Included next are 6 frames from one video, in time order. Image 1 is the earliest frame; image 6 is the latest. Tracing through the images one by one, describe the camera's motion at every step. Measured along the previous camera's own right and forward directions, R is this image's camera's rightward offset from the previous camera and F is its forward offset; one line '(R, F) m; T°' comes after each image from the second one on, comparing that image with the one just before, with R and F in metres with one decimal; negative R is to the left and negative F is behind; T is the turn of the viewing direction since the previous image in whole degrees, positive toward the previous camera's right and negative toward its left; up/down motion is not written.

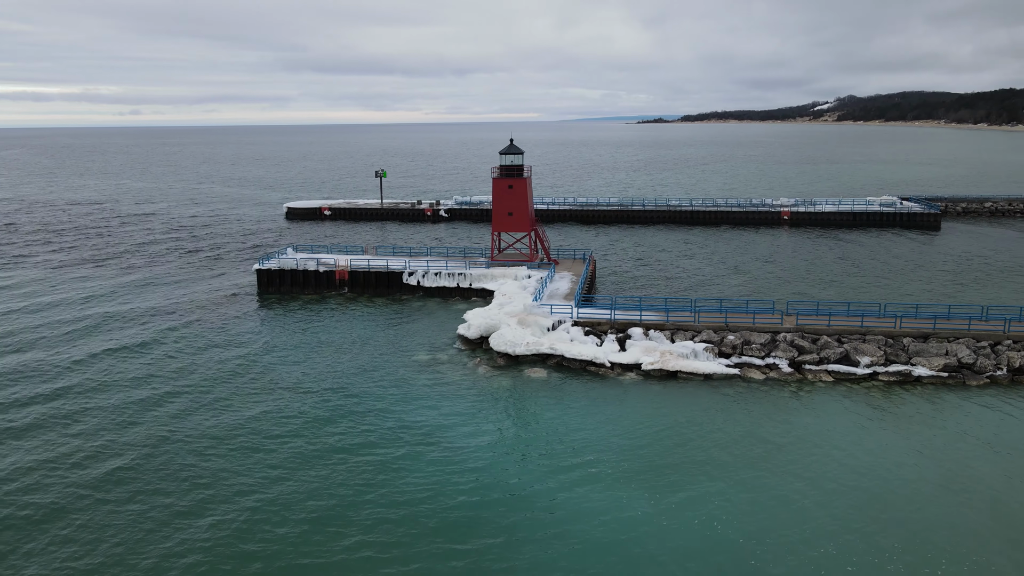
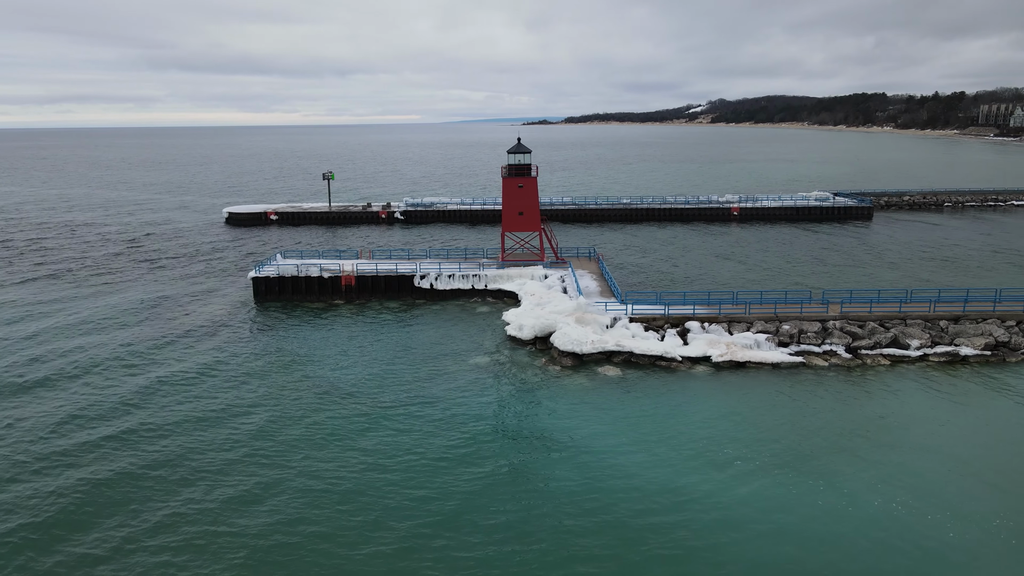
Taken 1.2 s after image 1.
(-6.3, +0.8) m; +9°
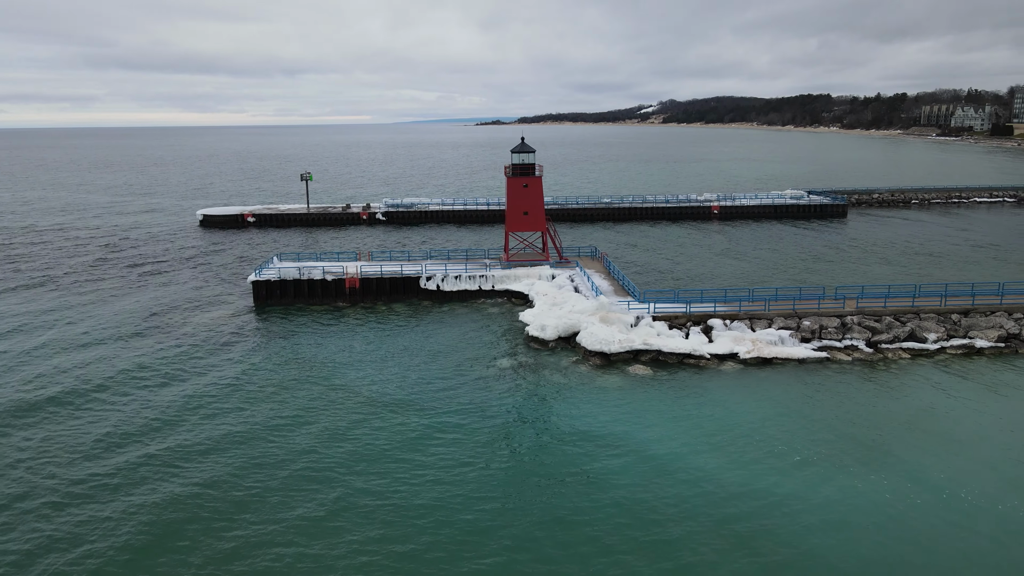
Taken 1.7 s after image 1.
(-2.6, +0.3) m; +4°
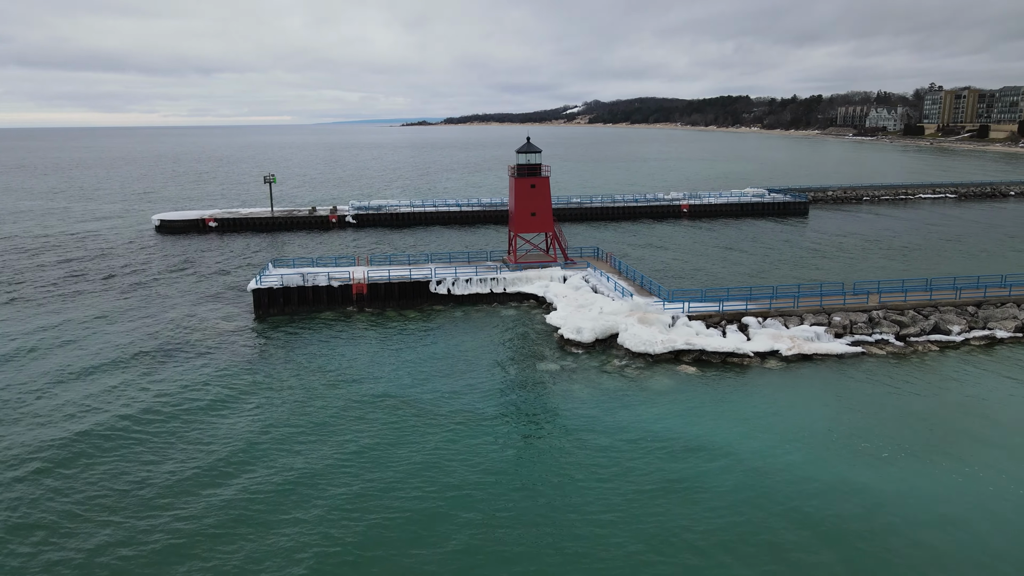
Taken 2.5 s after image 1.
(-4.0, +0.9) m; +6°
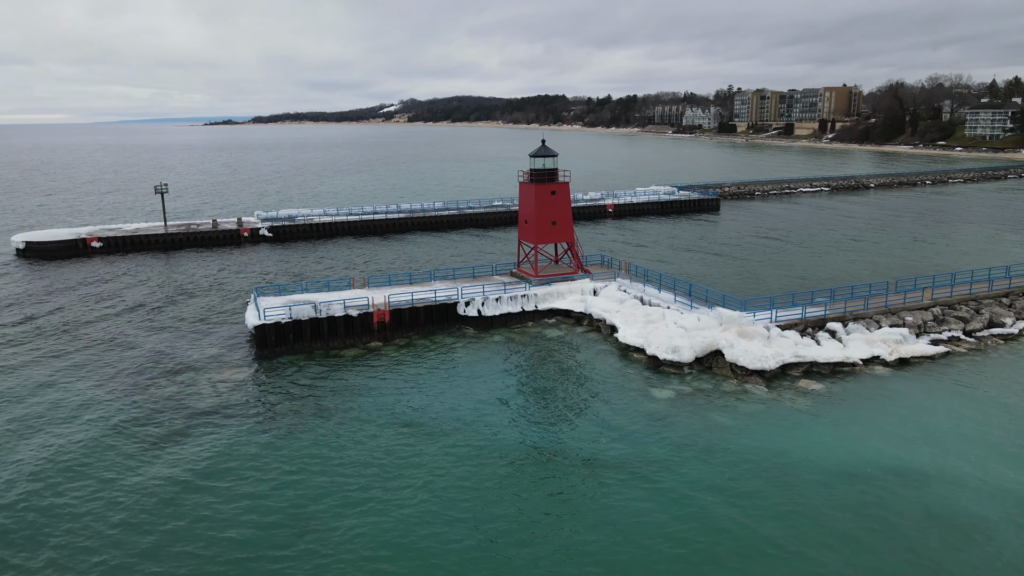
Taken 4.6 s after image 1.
(-9.1, +4.4) m; +14°
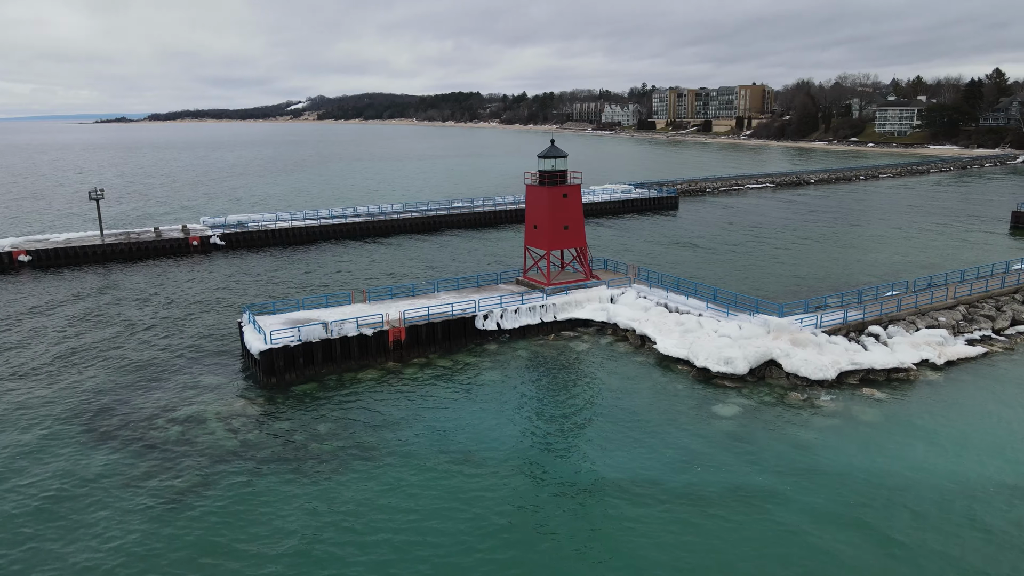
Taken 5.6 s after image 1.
(-4.2, +2.4) m; +7°
